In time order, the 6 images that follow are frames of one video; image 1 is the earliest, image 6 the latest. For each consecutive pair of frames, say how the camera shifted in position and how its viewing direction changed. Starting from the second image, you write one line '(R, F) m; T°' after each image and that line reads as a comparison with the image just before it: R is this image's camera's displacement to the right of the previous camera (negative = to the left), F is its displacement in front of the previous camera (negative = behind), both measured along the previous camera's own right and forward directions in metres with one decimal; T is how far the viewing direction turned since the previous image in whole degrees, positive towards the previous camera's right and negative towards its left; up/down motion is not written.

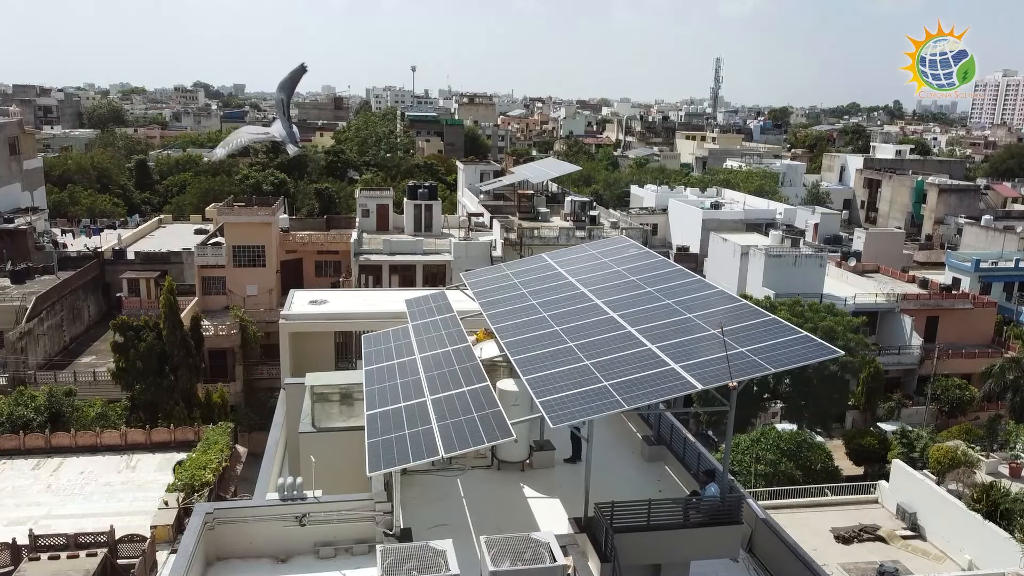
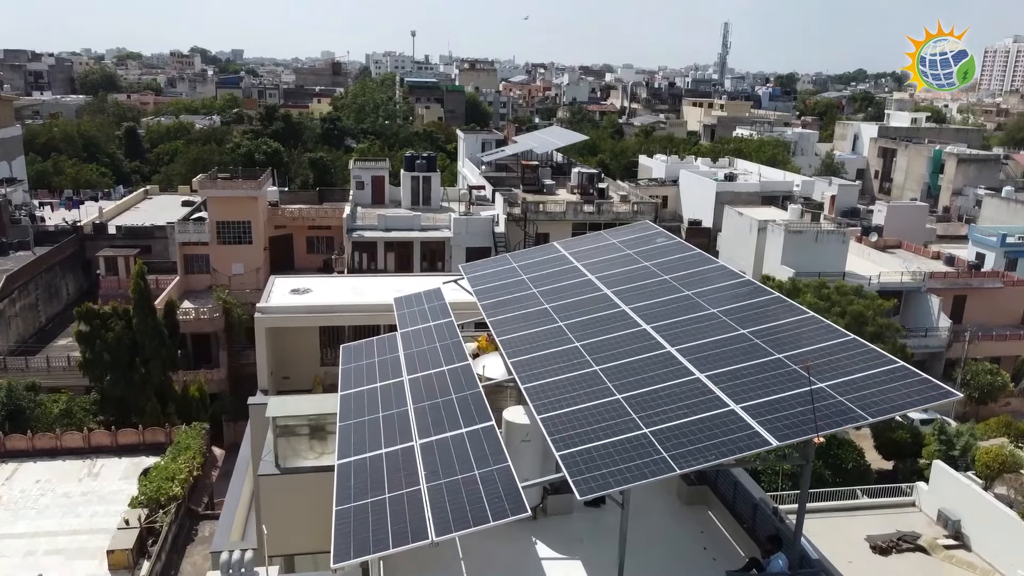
(-0.1, +2.6) m; 0°
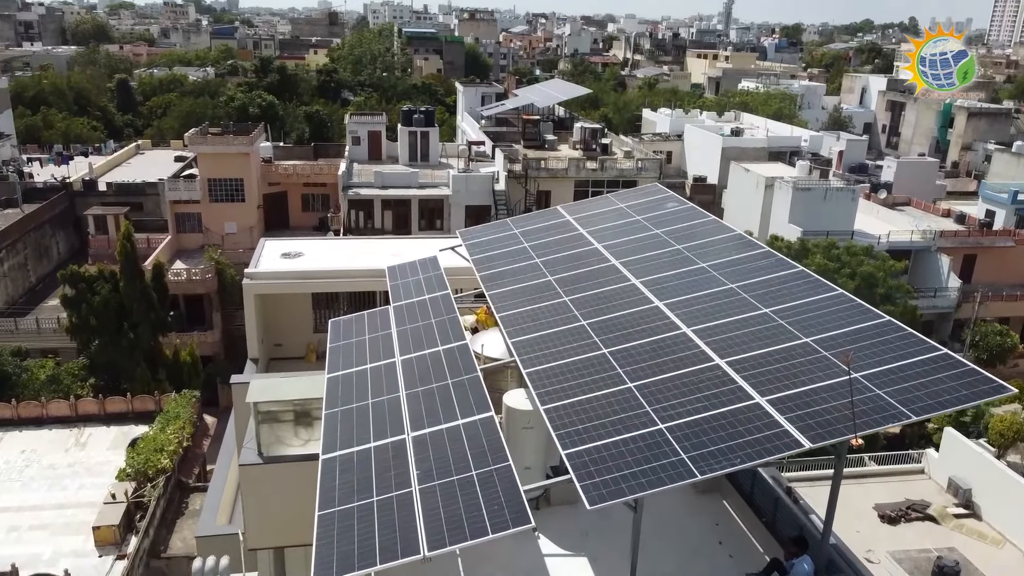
(0.0, +0.9) m; 0°
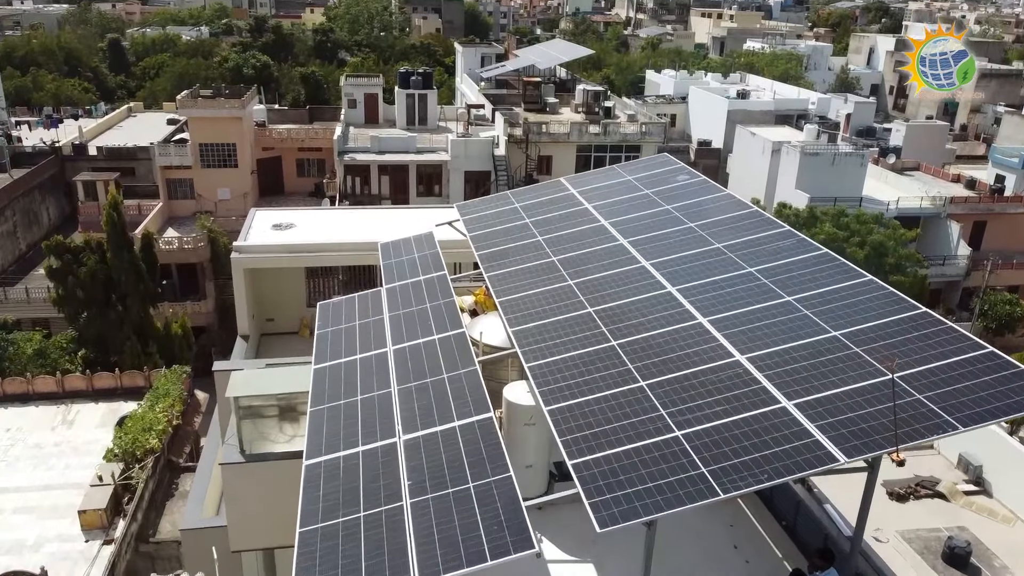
(0.0, +0.8) m; 0°
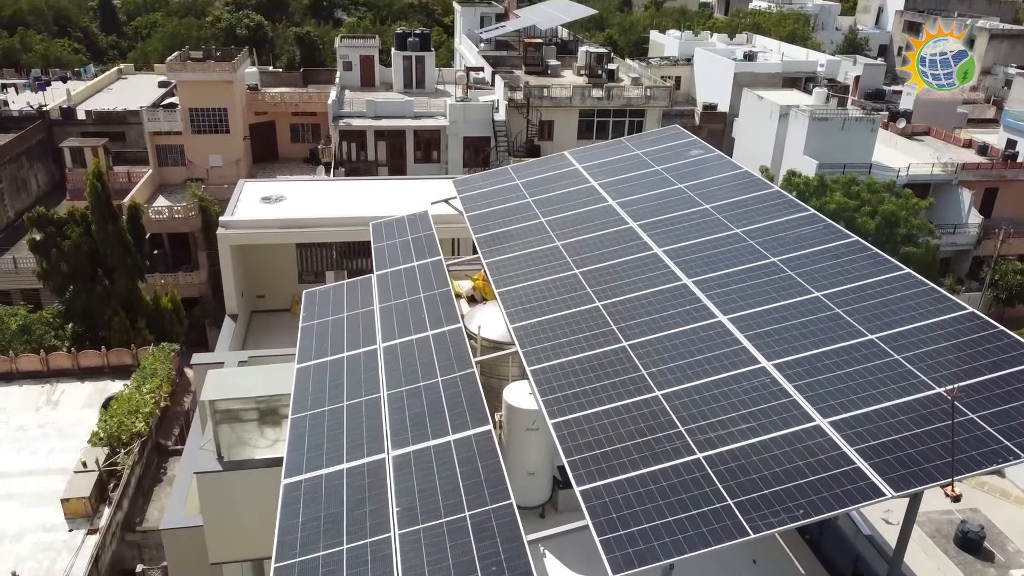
(0.0, +0.8) m; 0°
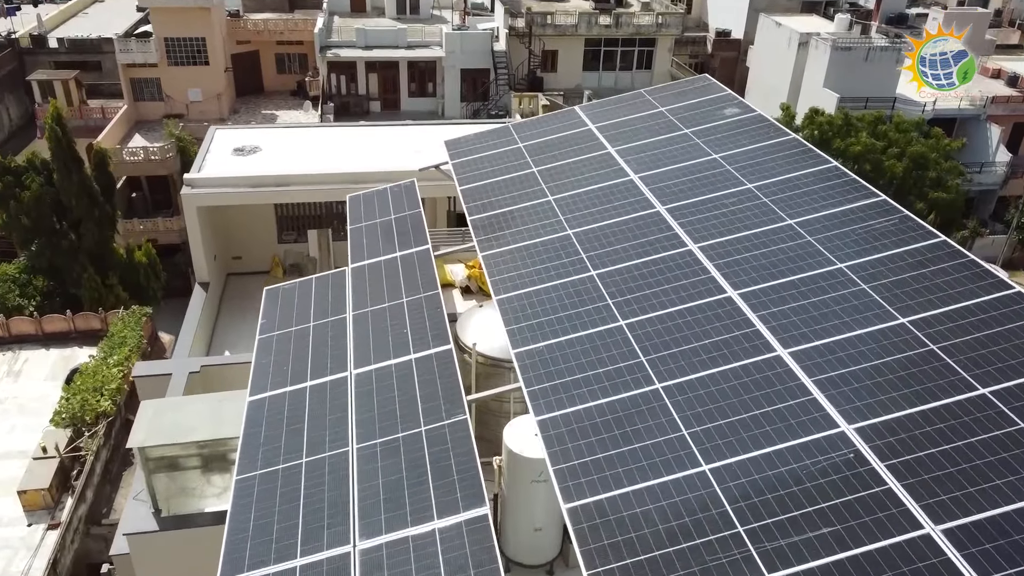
(0.0, +1.8) m; 0°
